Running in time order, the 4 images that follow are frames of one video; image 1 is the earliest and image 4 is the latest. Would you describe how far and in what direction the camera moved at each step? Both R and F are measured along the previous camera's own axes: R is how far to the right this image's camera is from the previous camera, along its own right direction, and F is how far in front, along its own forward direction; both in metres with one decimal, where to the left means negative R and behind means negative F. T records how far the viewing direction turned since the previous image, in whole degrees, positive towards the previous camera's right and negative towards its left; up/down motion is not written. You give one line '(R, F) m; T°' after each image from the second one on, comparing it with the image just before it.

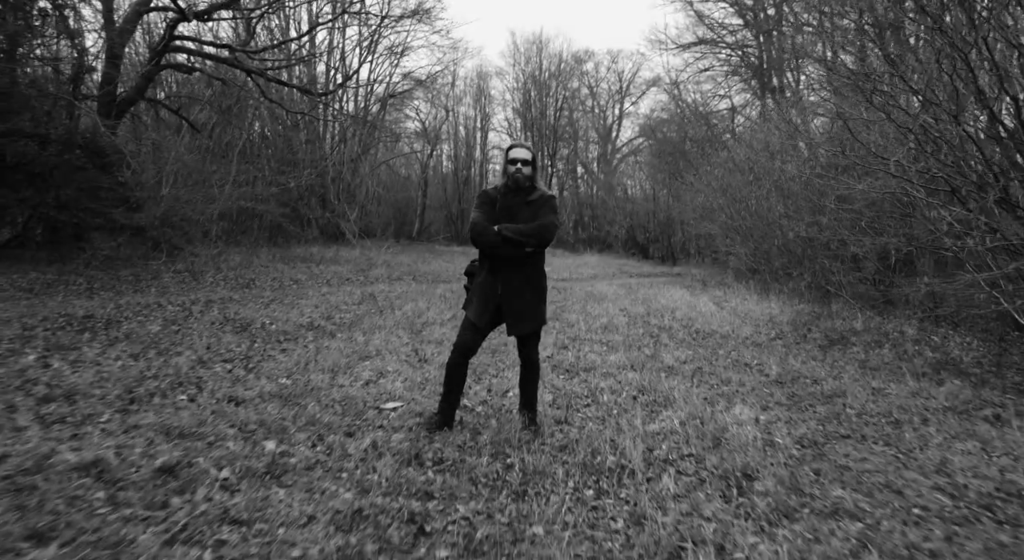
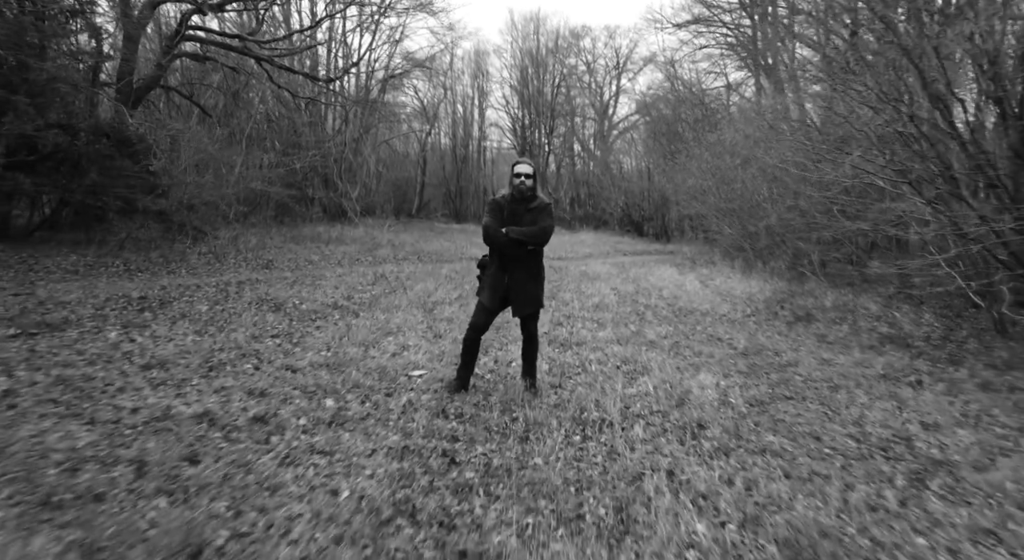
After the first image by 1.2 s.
(-0.1, -0.7) m; 0°
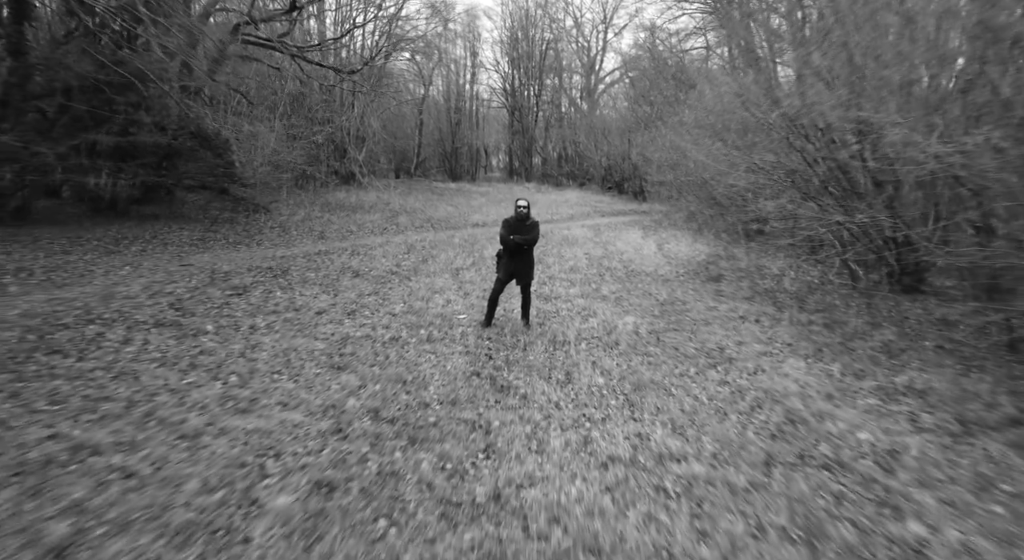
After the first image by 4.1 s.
(-0.2, -3.1) m; +2°
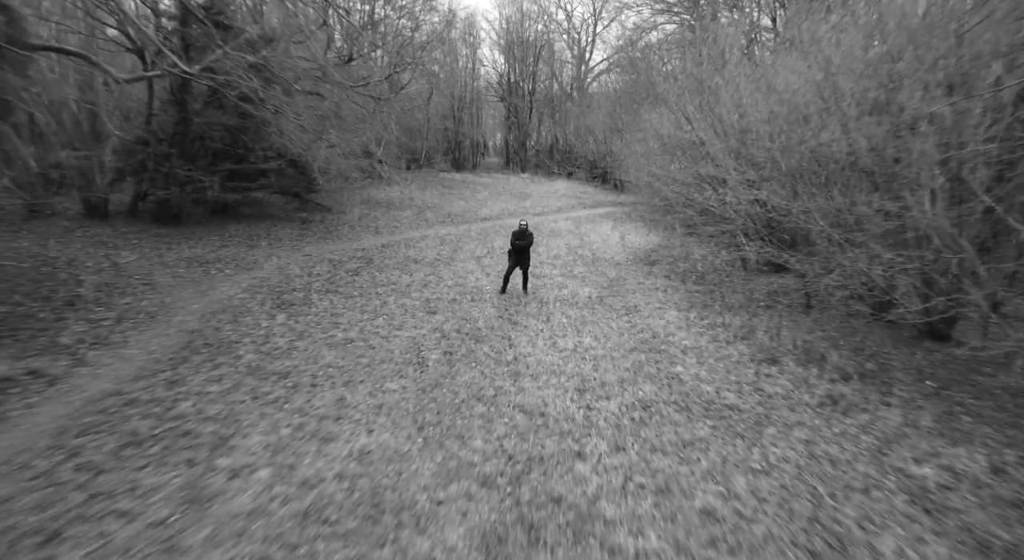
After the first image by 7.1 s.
(-0.3, -5.2) m; +1°
